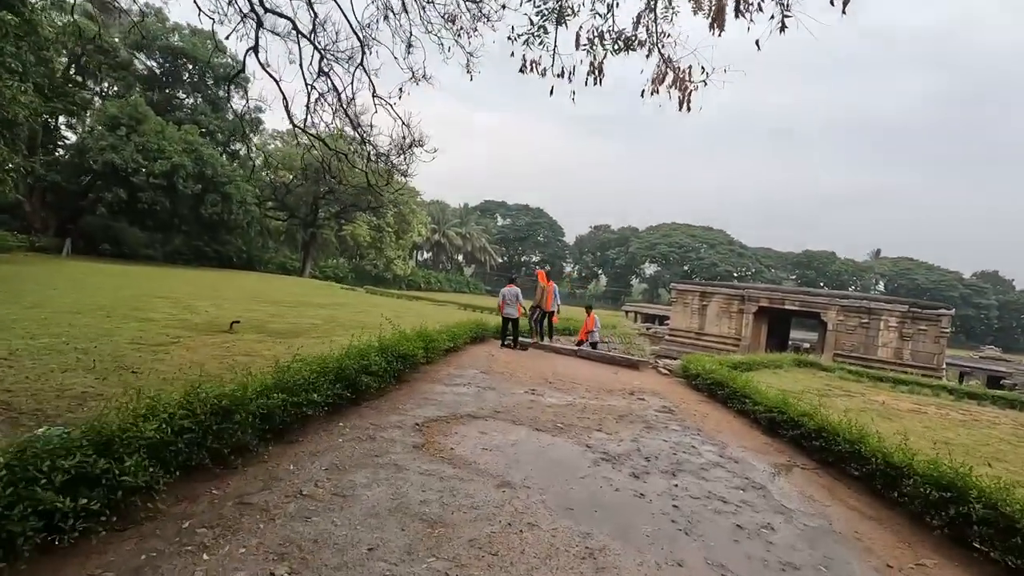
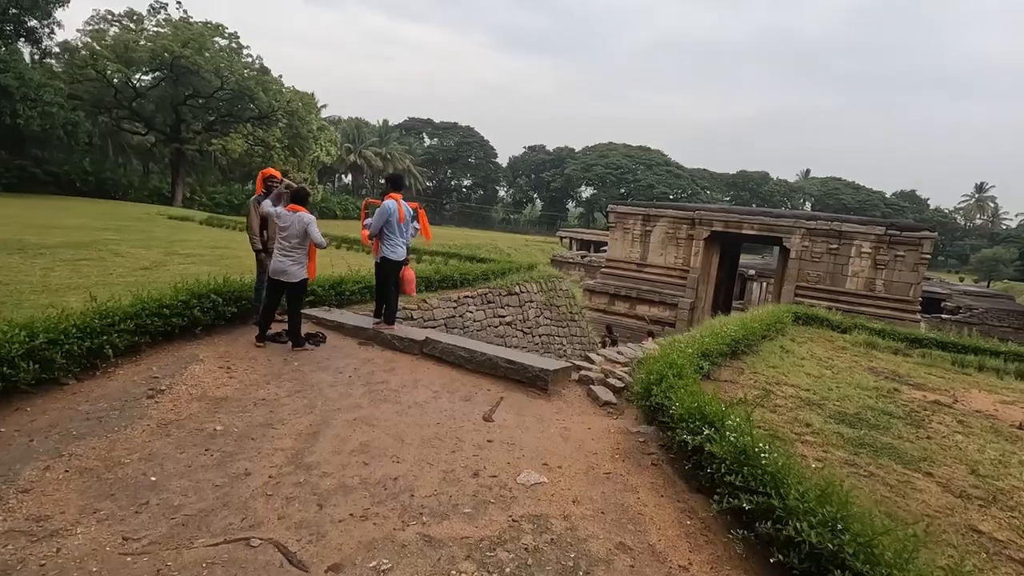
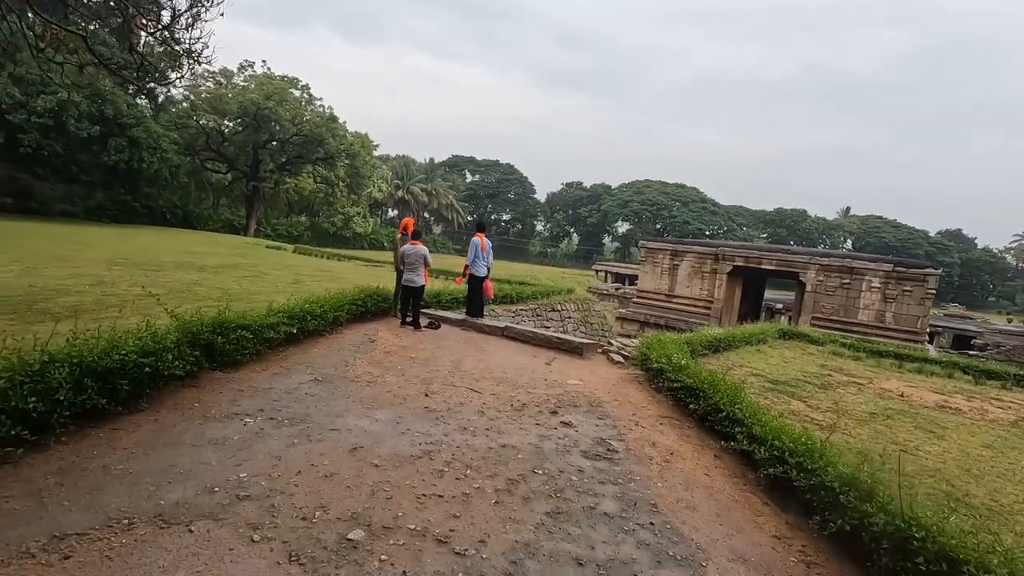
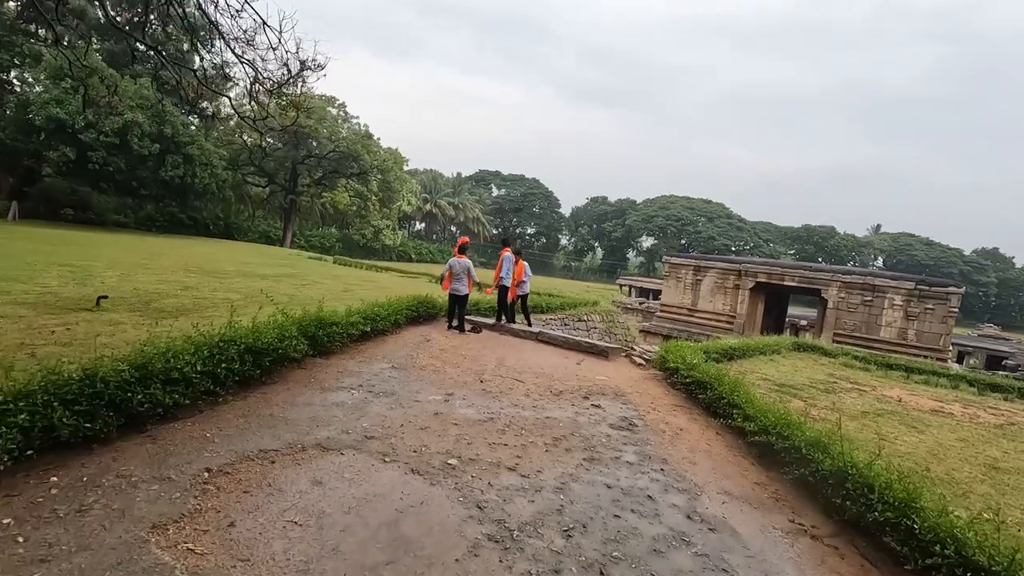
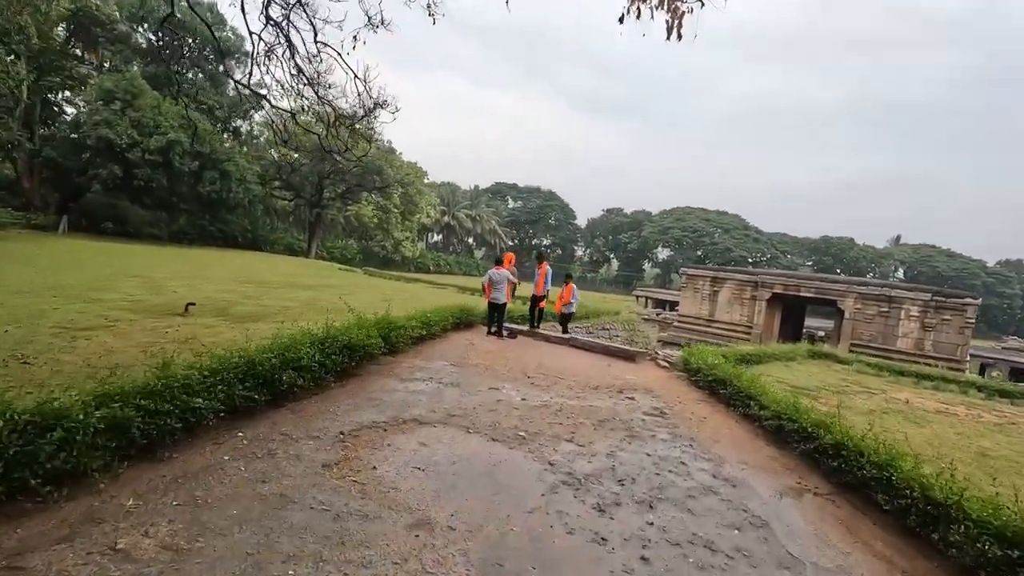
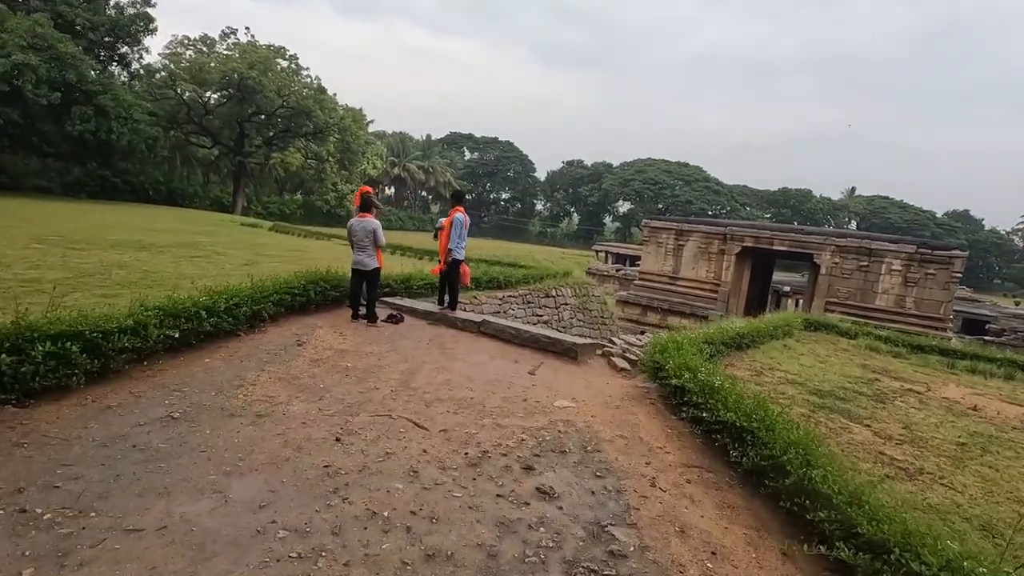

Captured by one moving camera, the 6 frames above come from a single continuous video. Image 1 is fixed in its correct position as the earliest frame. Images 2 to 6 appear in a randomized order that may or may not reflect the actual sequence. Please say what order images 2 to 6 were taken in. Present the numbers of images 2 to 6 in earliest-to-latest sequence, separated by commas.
5, 4, 3, 6, 2
